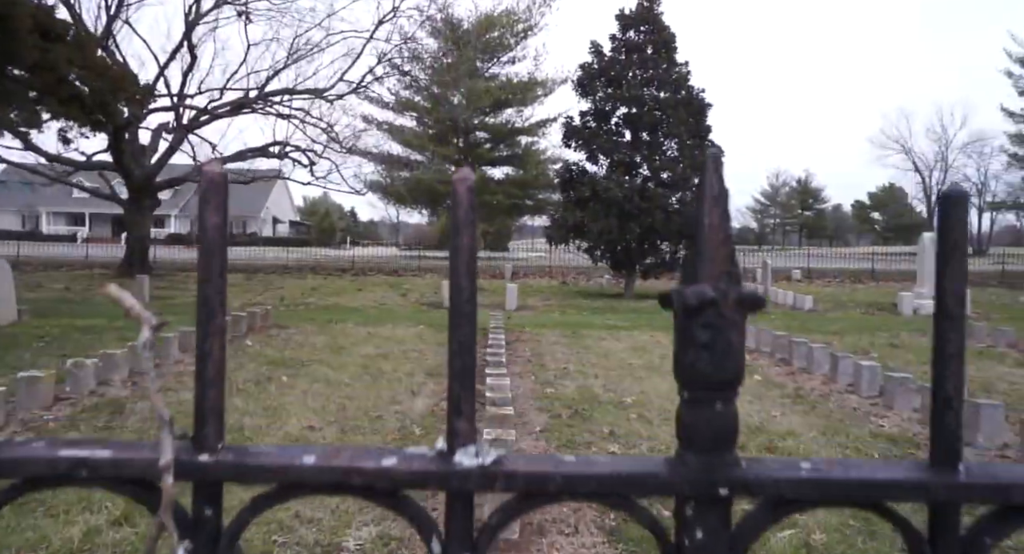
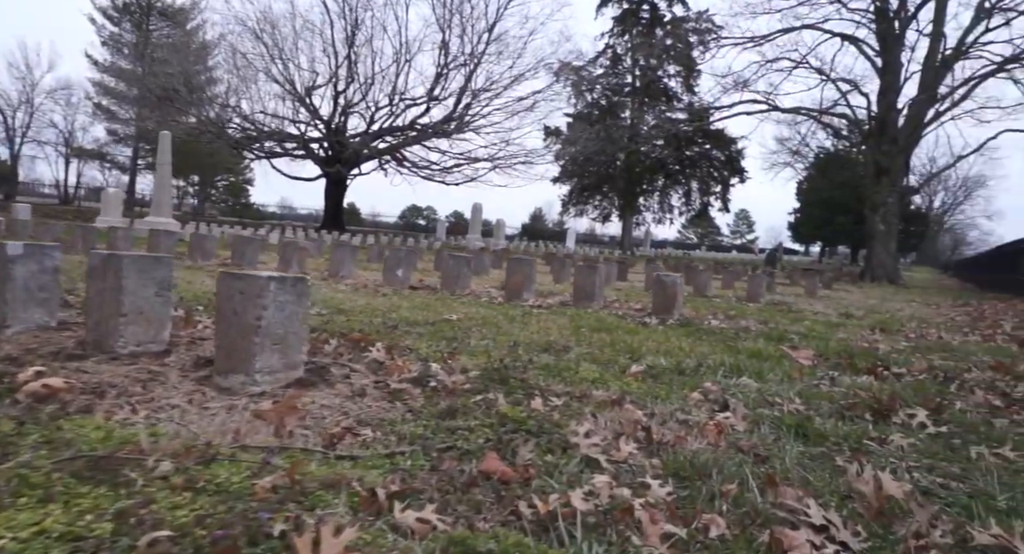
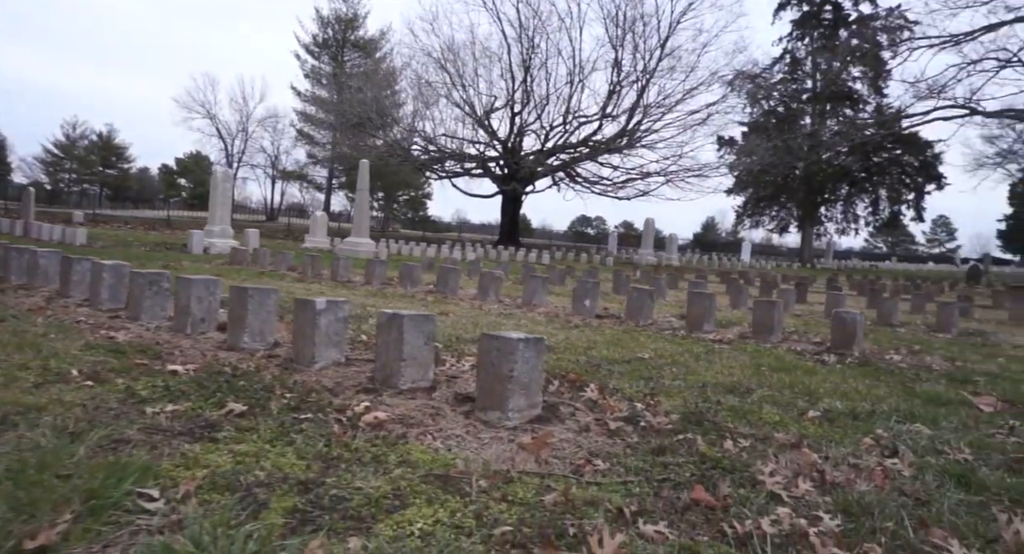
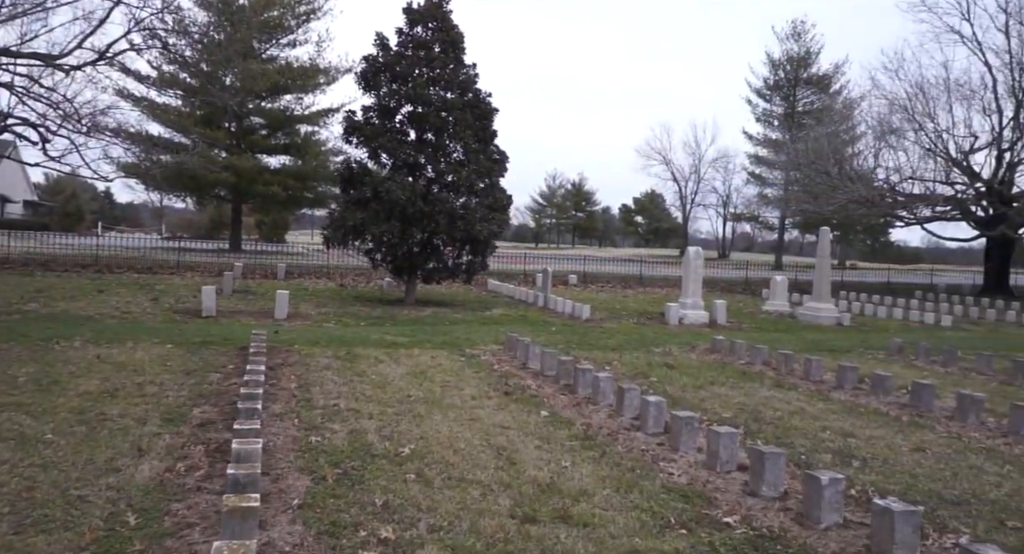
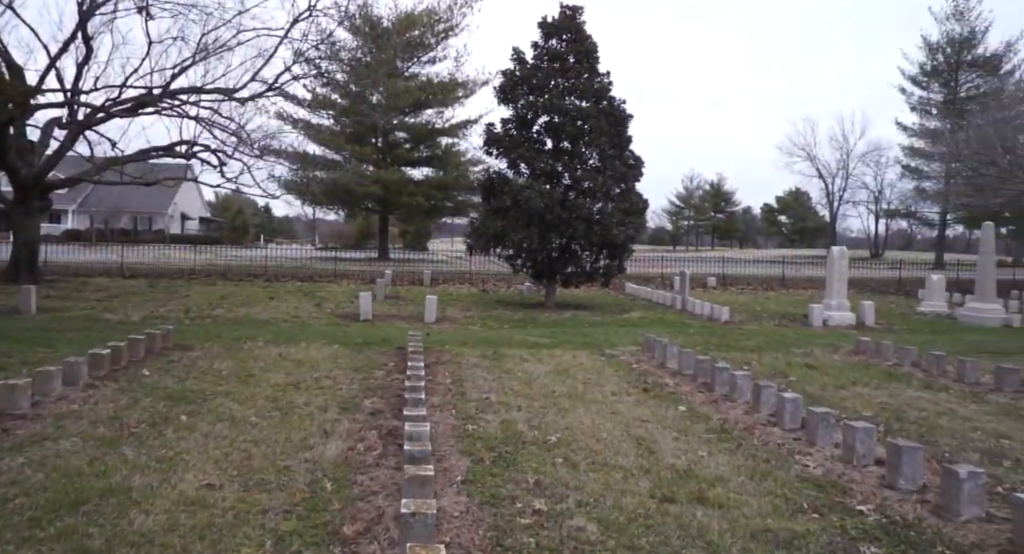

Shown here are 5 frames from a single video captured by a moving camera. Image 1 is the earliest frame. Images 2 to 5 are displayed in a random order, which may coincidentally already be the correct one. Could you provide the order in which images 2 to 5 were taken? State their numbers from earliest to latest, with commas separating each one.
5, 4, 3, 2
